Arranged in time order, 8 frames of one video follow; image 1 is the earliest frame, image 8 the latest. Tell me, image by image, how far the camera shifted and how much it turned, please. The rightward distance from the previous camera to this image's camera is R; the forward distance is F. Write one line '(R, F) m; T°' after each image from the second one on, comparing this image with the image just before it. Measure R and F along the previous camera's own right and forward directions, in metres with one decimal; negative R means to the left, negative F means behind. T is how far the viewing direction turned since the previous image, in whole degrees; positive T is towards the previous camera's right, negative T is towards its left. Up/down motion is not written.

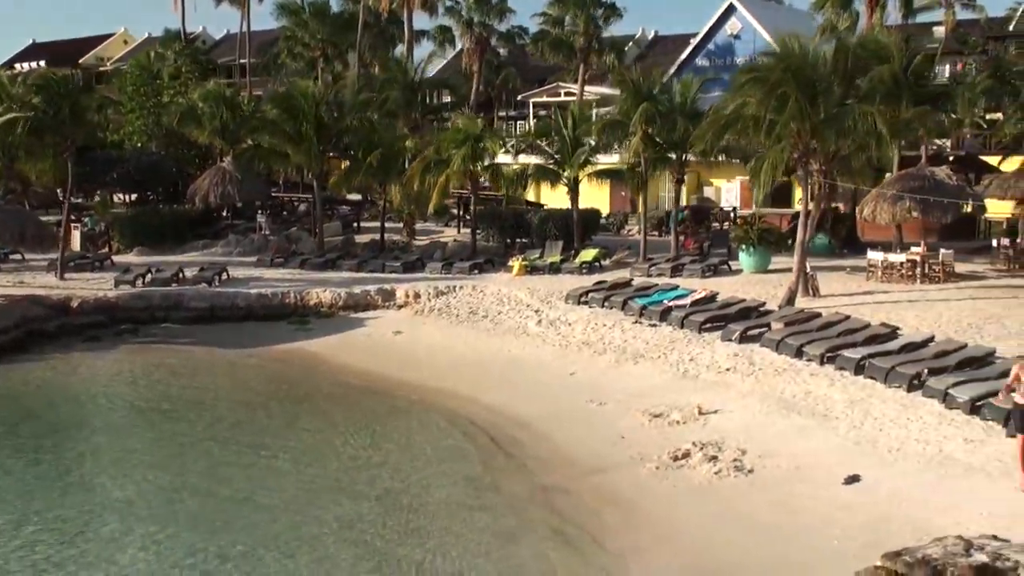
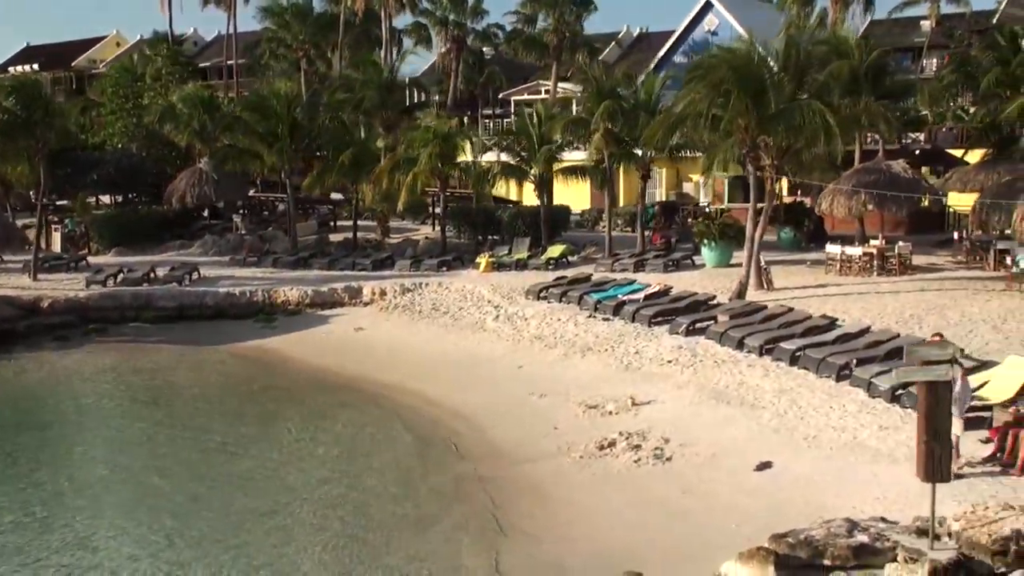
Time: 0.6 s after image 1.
(+0.9, -0.3) m; 0°
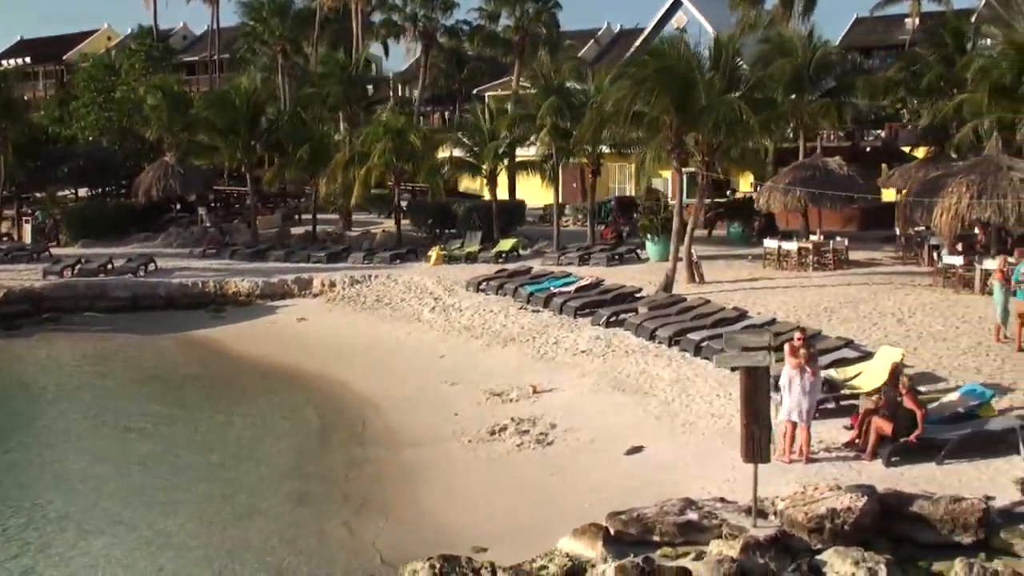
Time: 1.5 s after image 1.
(+1.4, -0.5) m; -1°
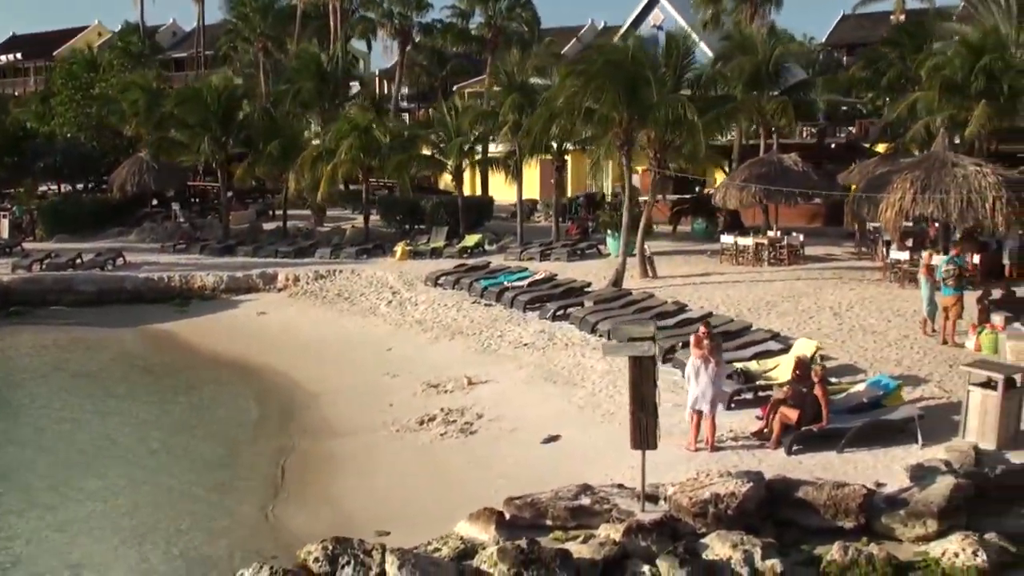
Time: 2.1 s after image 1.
(+0.9, -0.3) m; 0°
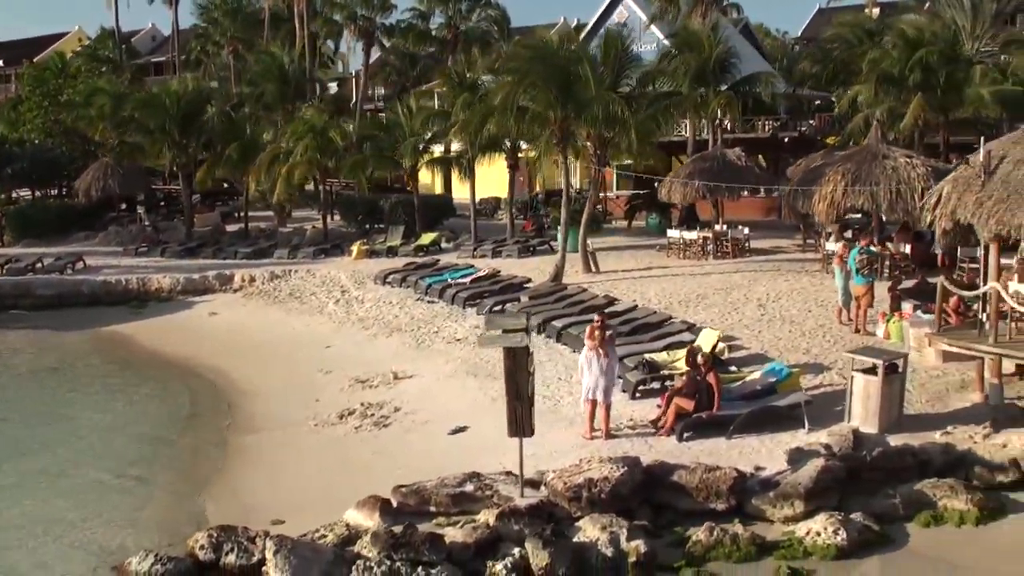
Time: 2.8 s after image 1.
(+1.1, -0.4) m; 0°
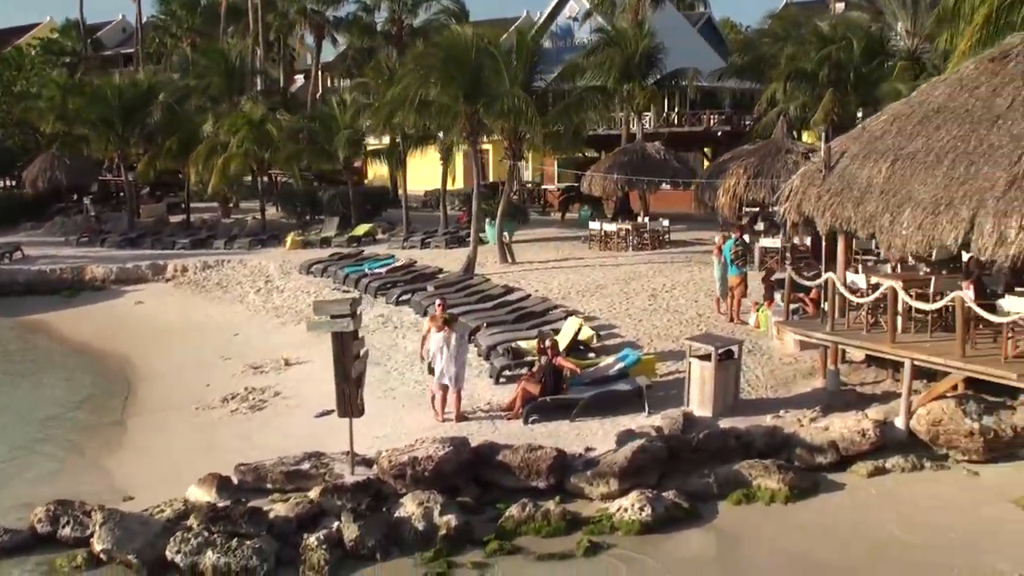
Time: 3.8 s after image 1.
(+1.6, -0.5) m; 0°
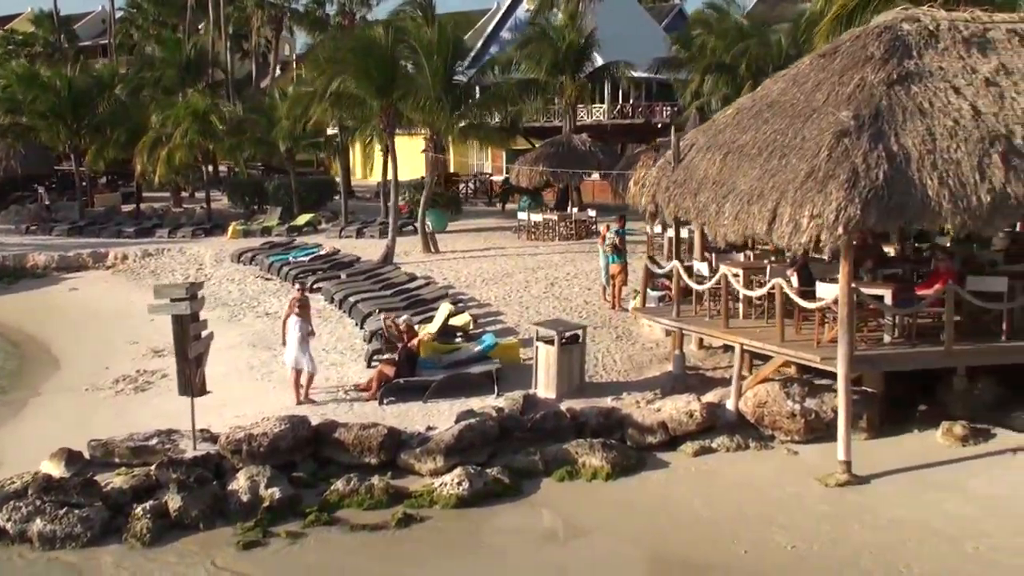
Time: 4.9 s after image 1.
(+1.7, -0.5) m; 0°
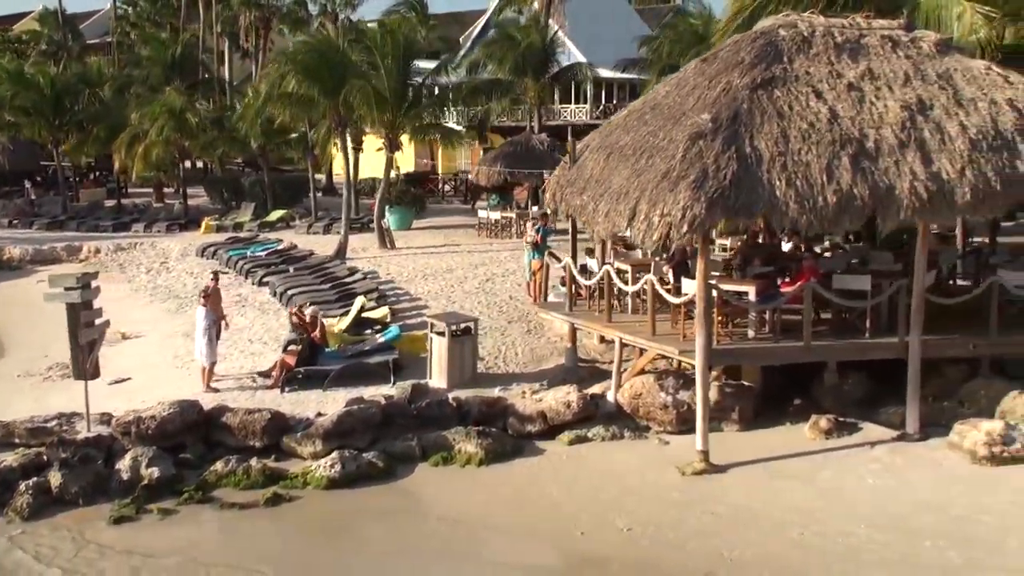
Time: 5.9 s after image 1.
(+1.5, -0.5) m; -1°
